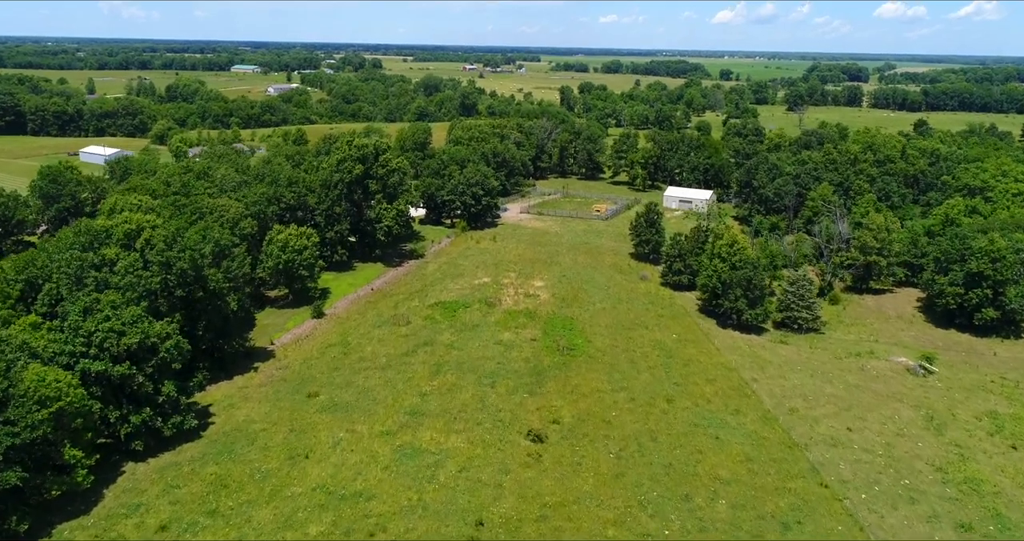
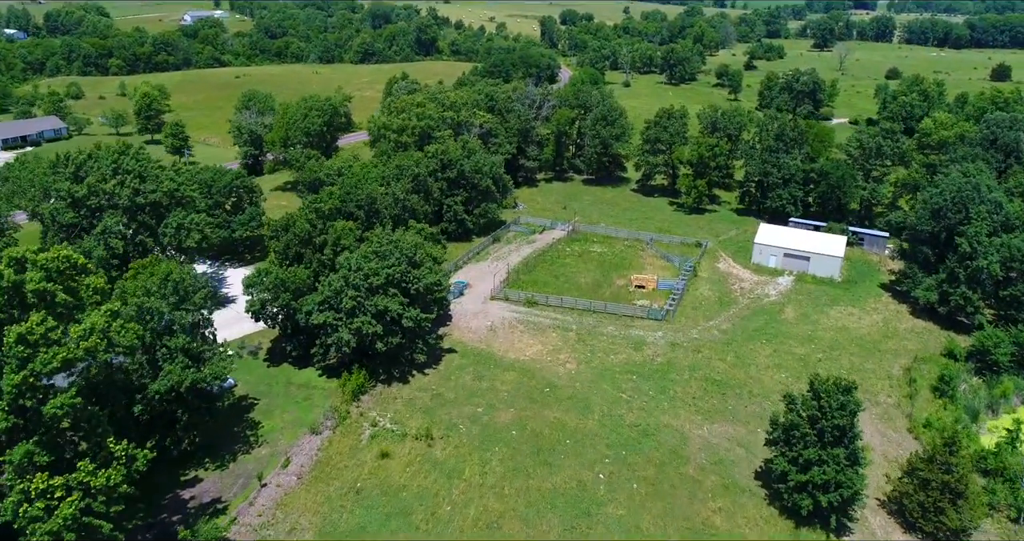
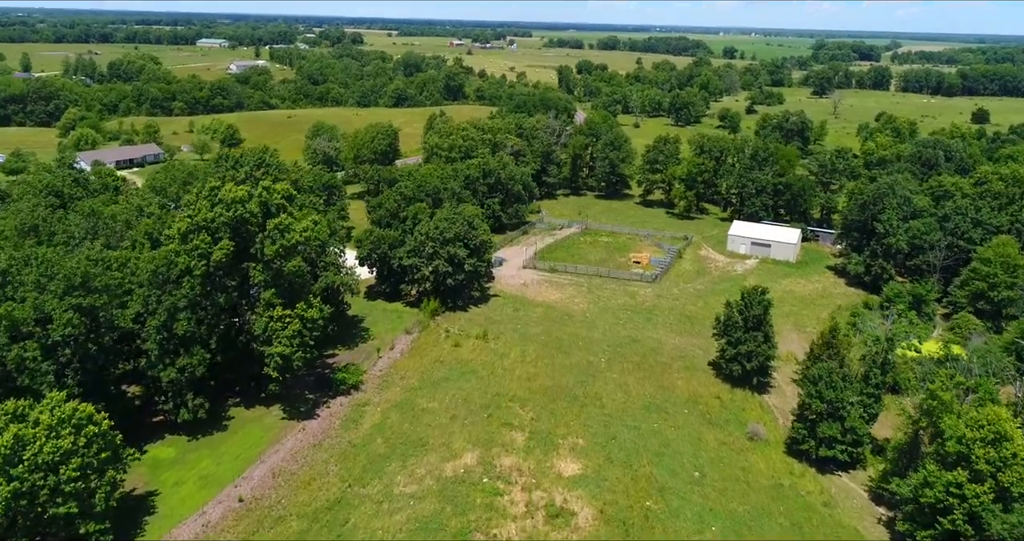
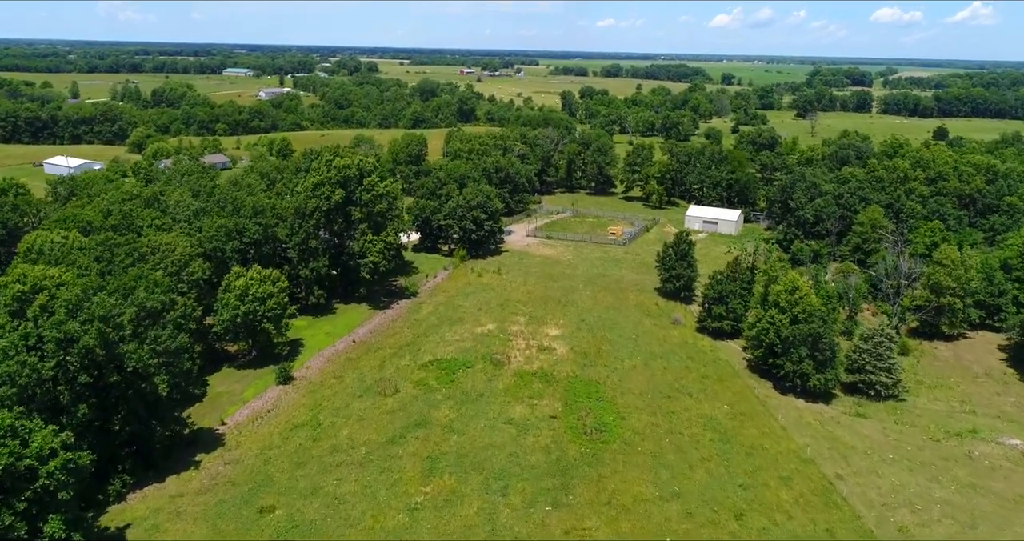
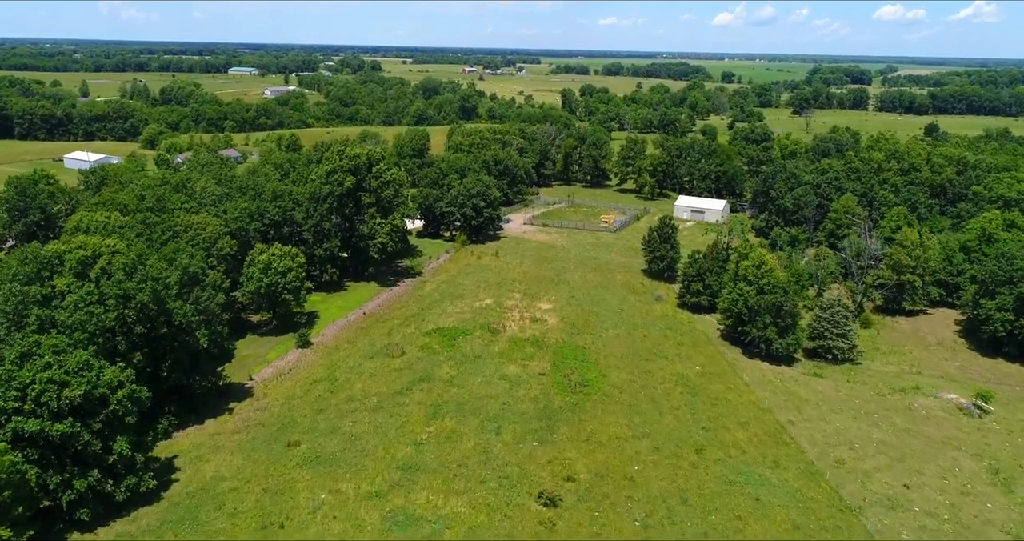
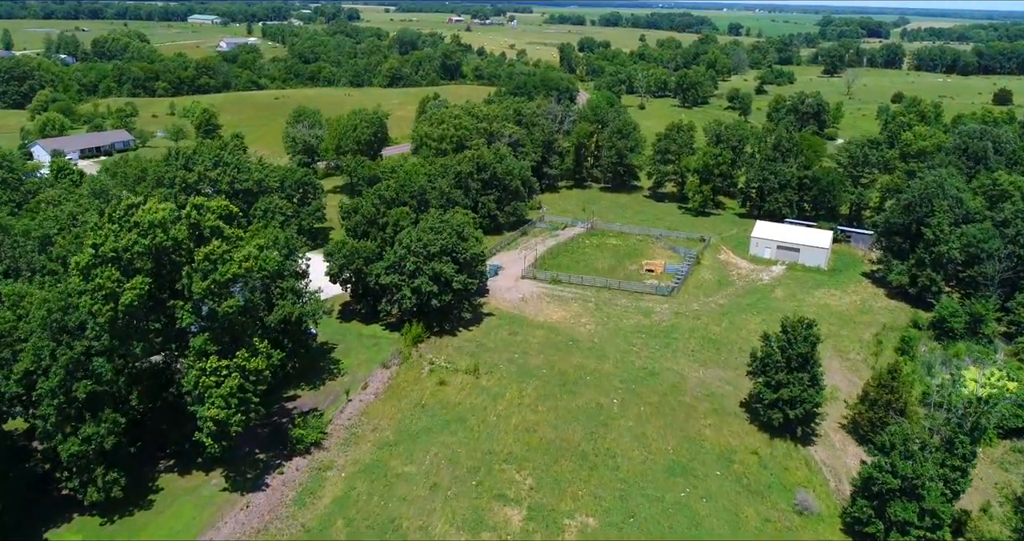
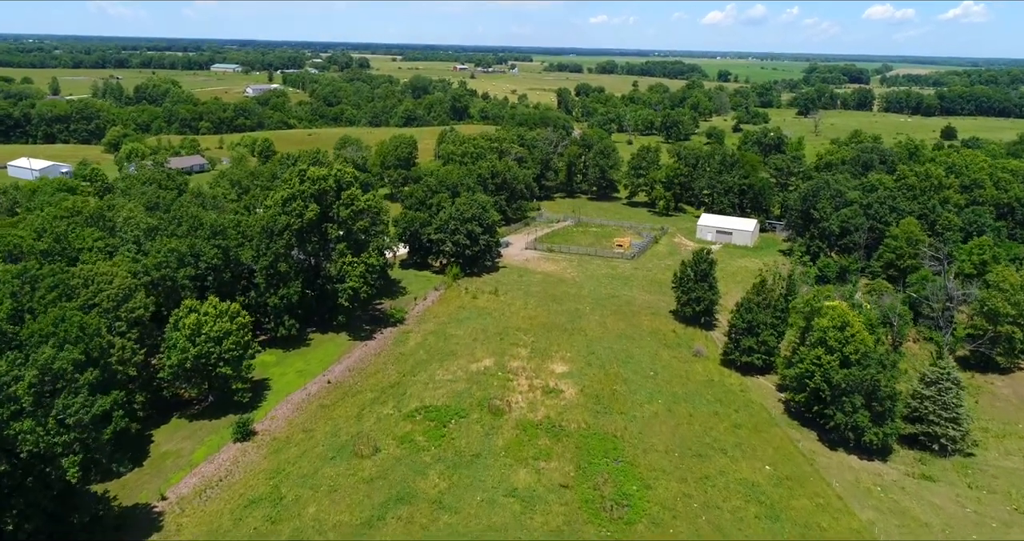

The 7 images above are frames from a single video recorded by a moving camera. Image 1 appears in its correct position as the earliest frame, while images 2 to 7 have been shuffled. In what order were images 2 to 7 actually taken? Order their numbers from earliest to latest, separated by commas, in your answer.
5, 4, 7, 3, 6, 2
